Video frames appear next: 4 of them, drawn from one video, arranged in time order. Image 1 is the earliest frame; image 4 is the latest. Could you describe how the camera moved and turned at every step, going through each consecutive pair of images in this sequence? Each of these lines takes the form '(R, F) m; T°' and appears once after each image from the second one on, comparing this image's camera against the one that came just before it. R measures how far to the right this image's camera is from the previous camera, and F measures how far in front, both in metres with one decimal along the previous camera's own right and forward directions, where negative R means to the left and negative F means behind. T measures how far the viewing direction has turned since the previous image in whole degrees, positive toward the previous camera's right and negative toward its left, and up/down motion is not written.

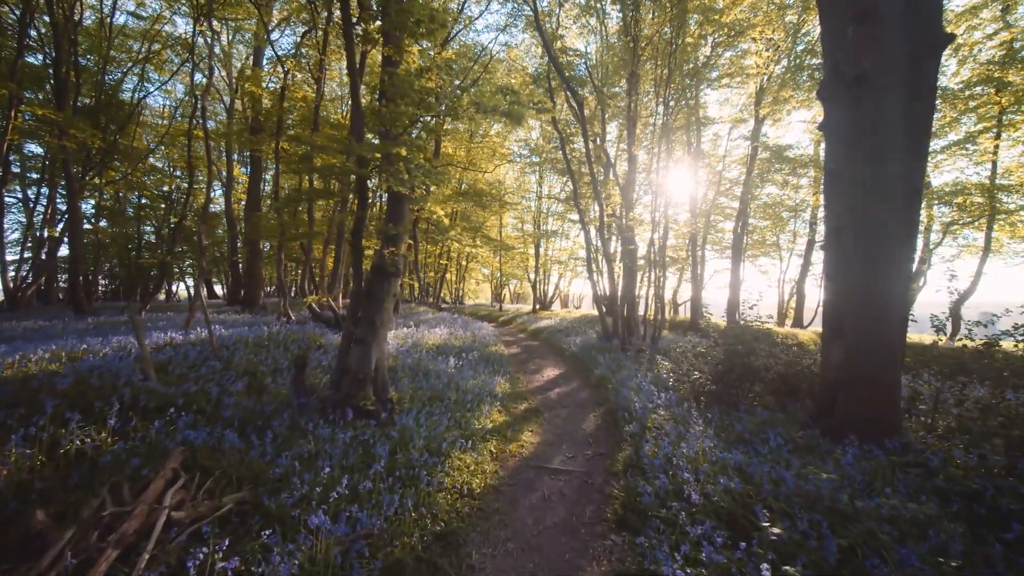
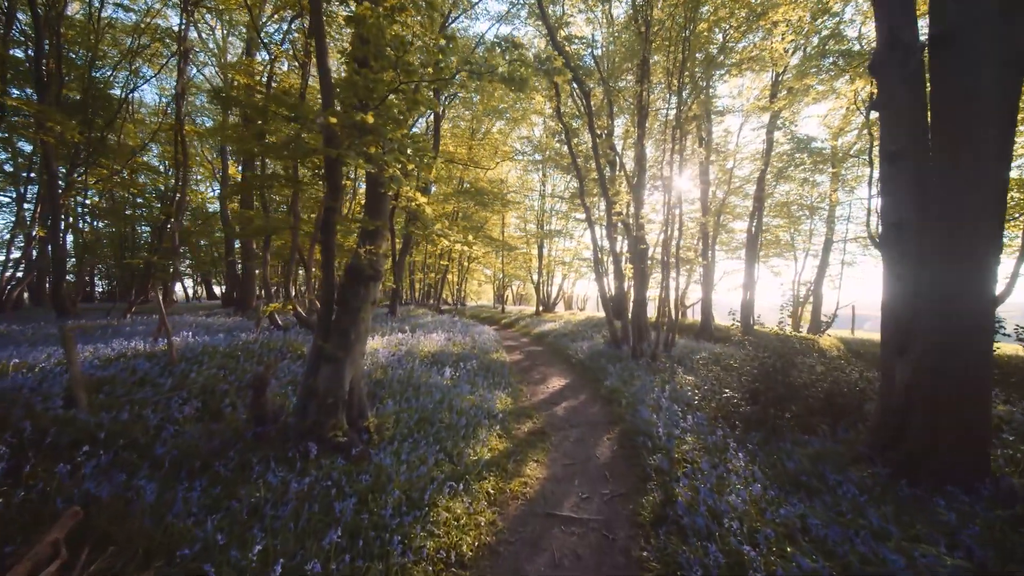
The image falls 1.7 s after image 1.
(0.0, +1.1) m; 0°
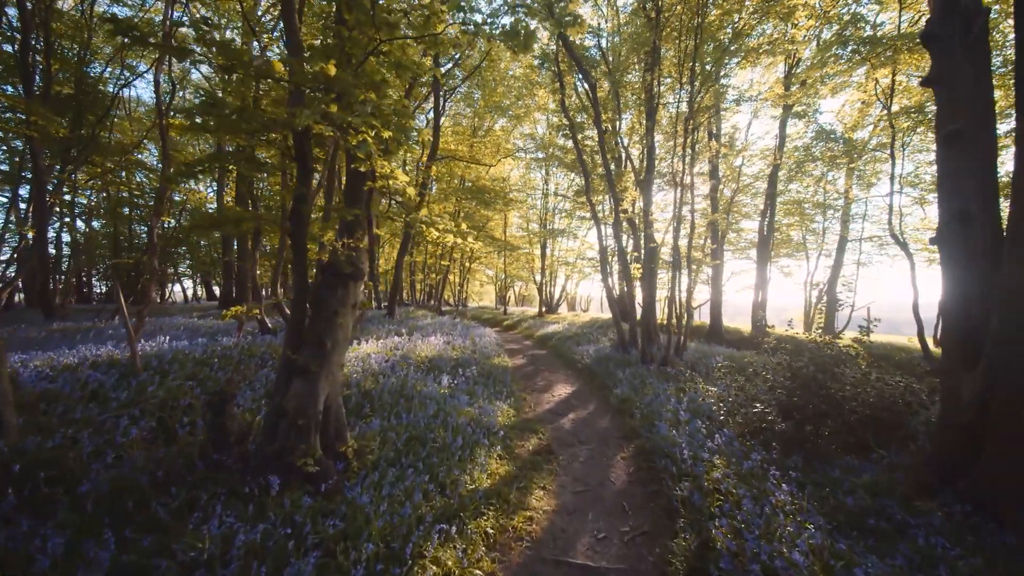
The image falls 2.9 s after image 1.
(0.0, +0.8) m; 0°
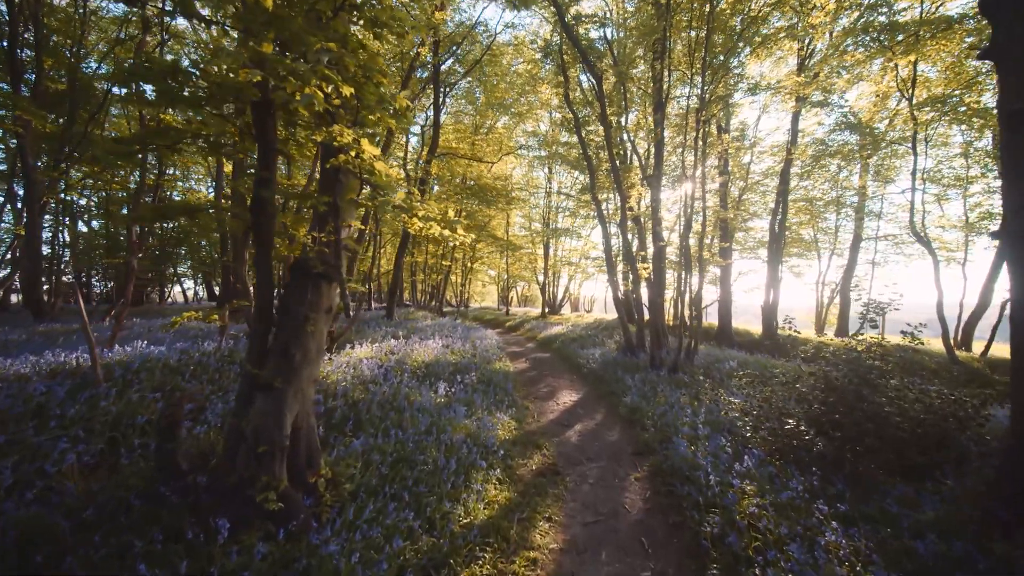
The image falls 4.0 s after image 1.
(0.0, +0.7) m; 0°
